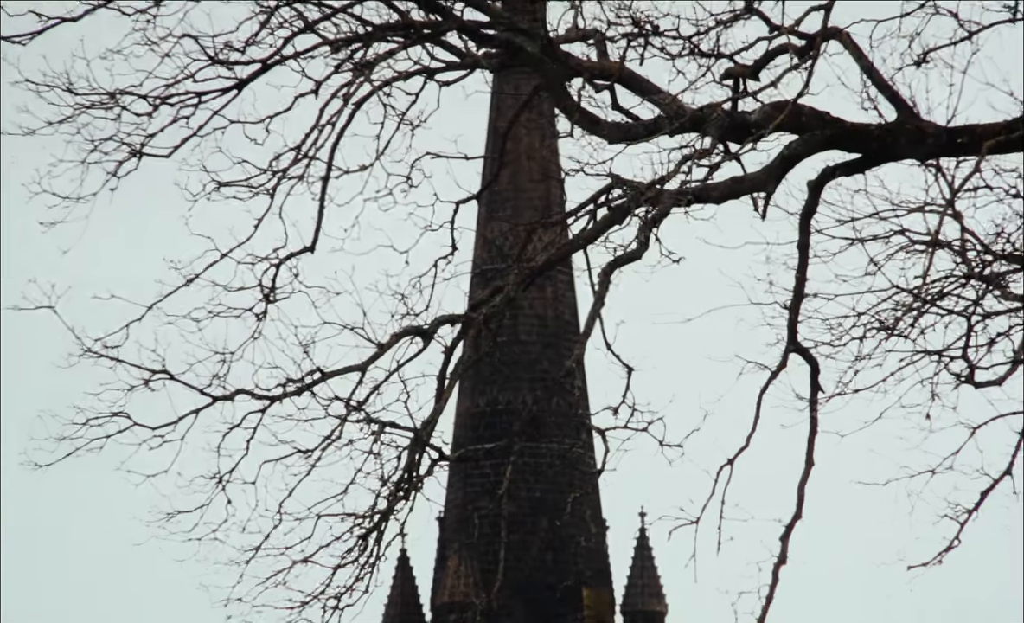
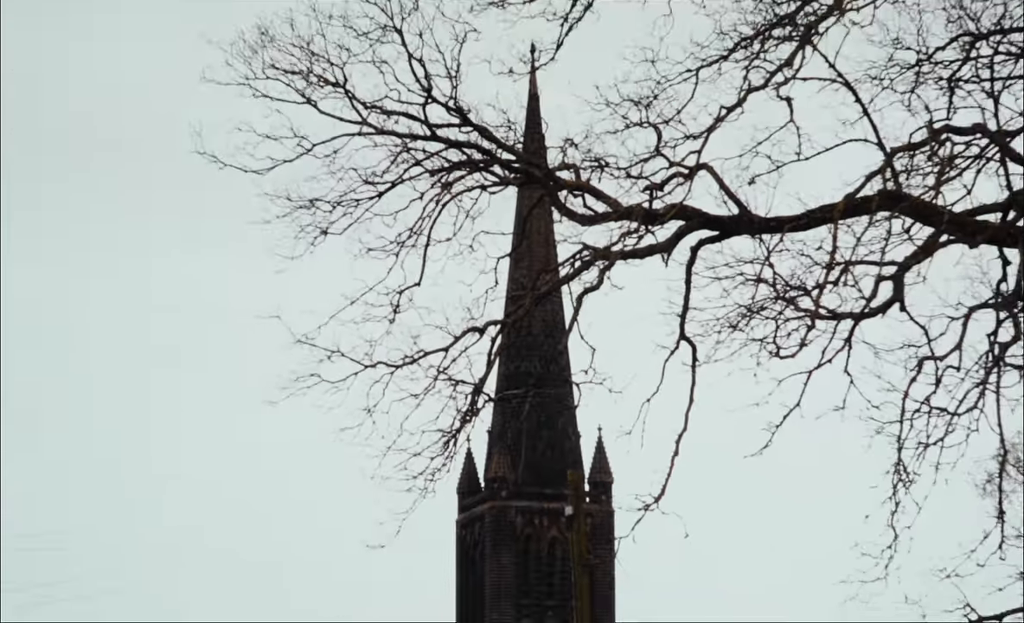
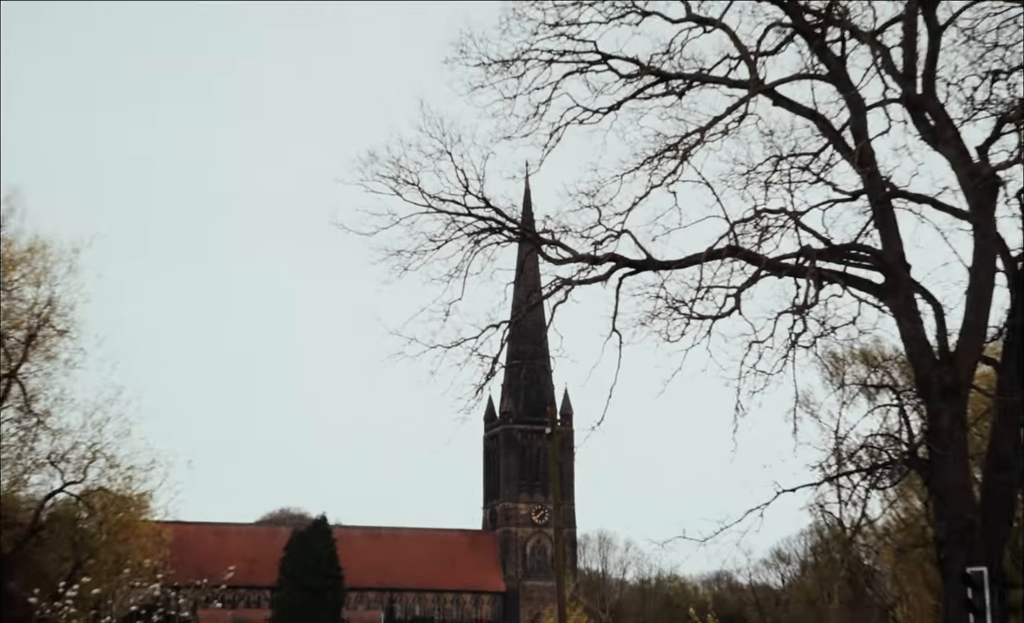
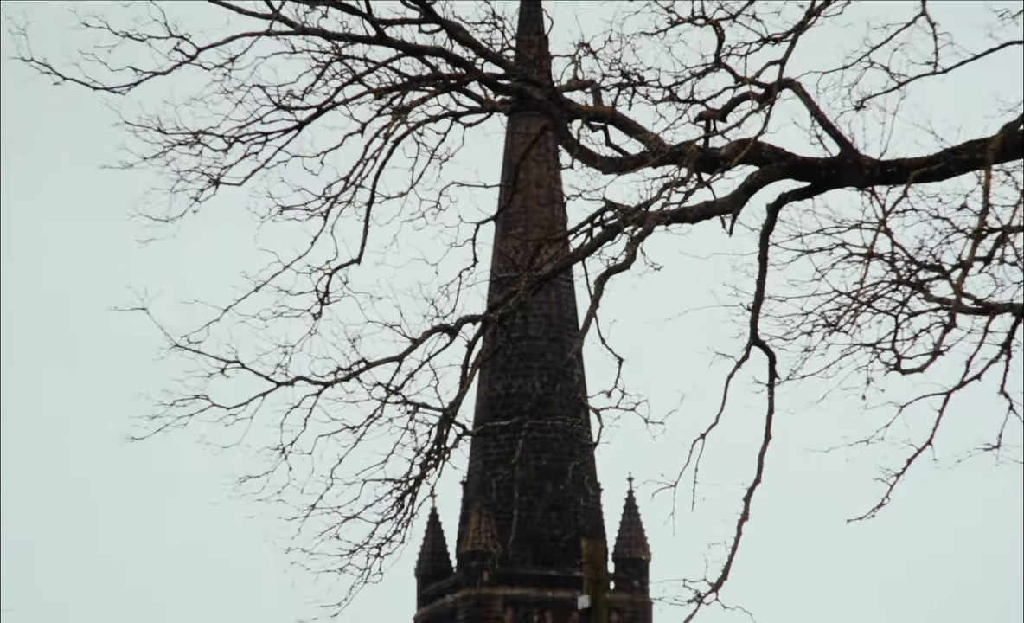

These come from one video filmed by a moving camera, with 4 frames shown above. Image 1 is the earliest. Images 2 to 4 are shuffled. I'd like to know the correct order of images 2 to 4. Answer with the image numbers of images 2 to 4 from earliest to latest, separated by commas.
4, 2, 3
